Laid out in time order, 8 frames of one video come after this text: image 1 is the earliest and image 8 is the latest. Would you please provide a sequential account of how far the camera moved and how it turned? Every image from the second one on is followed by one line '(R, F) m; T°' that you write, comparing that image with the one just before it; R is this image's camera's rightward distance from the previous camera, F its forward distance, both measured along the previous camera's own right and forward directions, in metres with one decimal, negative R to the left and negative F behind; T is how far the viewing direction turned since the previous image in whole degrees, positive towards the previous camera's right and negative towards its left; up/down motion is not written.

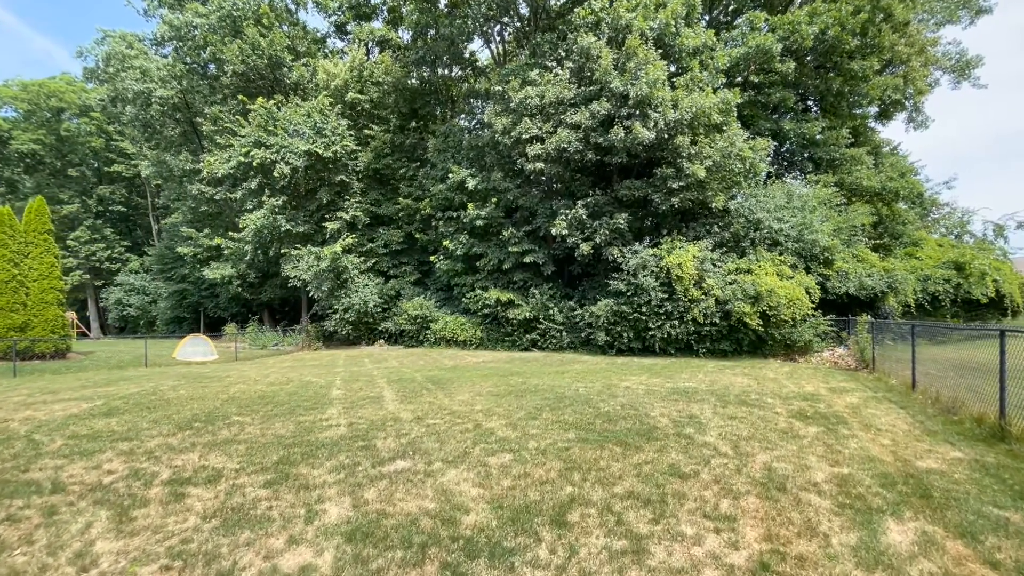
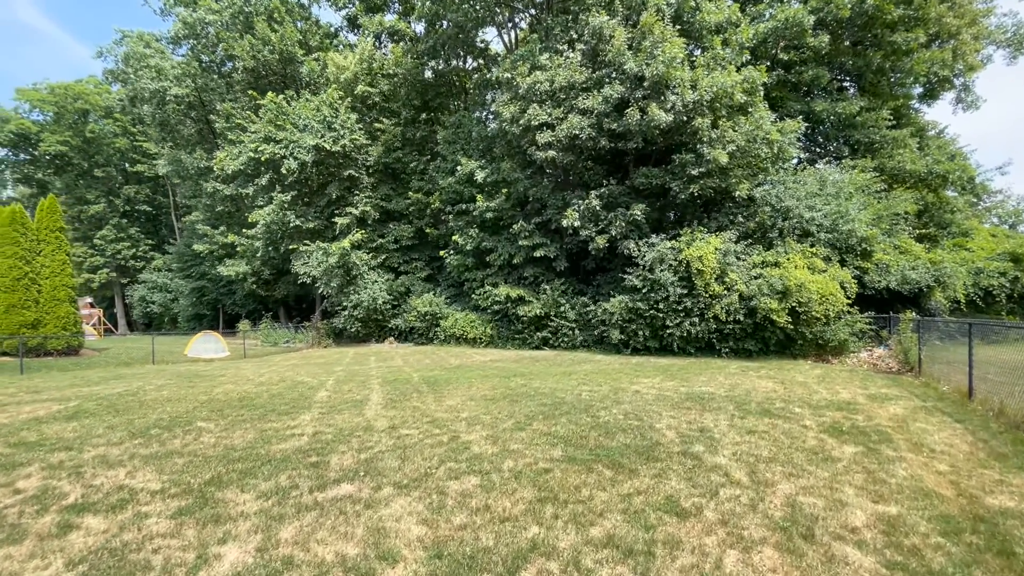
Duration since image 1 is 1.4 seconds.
(+0.4, +0.7) m; -3°
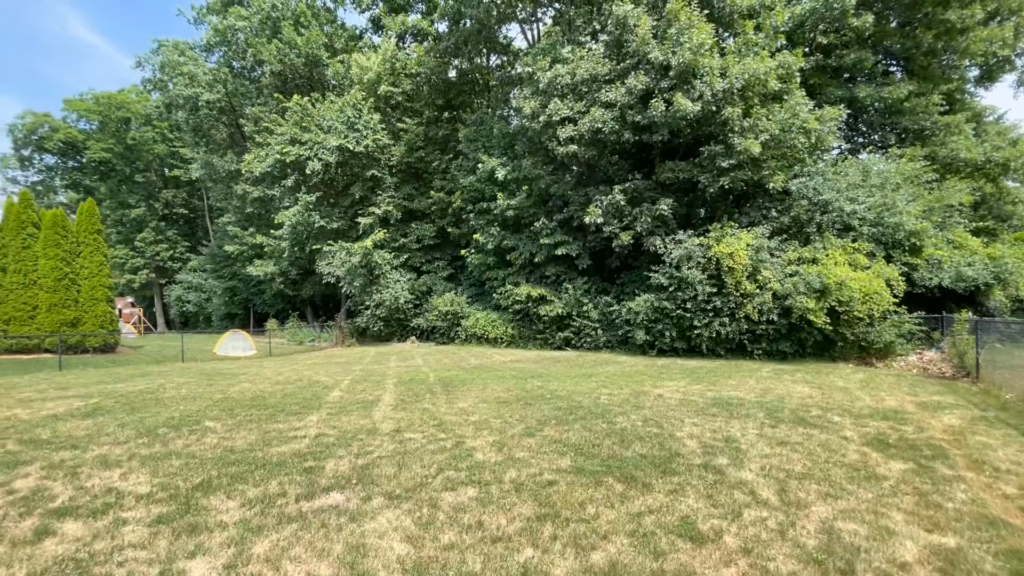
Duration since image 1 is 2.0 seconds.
(+0.2, +0.3) m; -4°
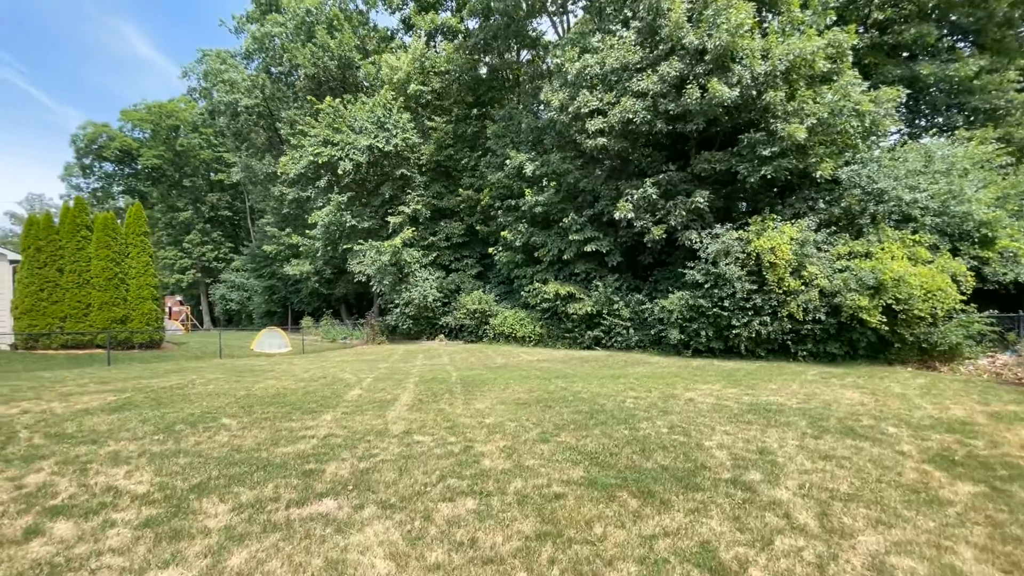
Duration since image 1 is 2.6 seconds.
(+0.2, +0.3) m; -5°
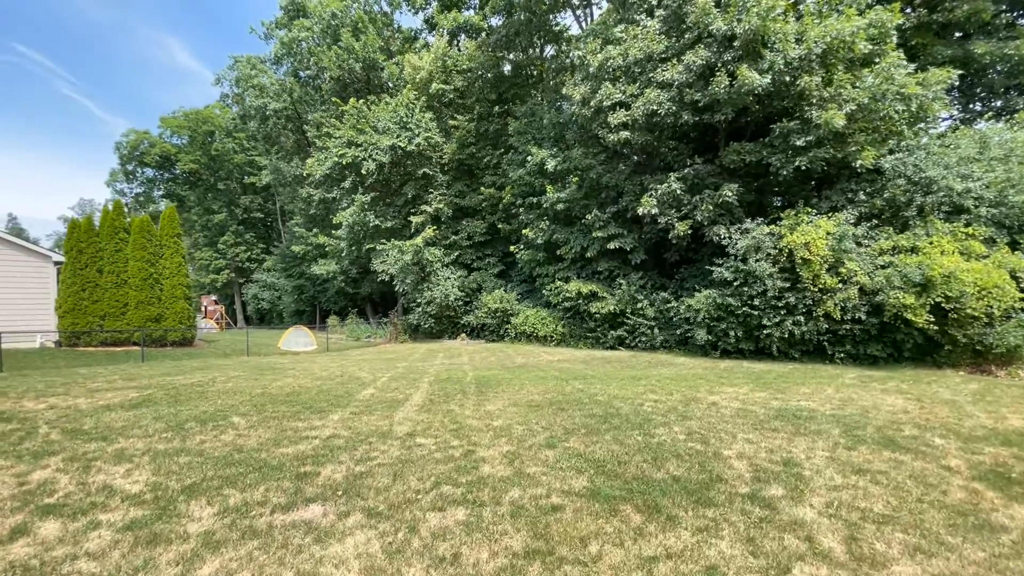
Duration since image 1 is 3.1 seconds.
(+0.2, +0.2) m; -4°
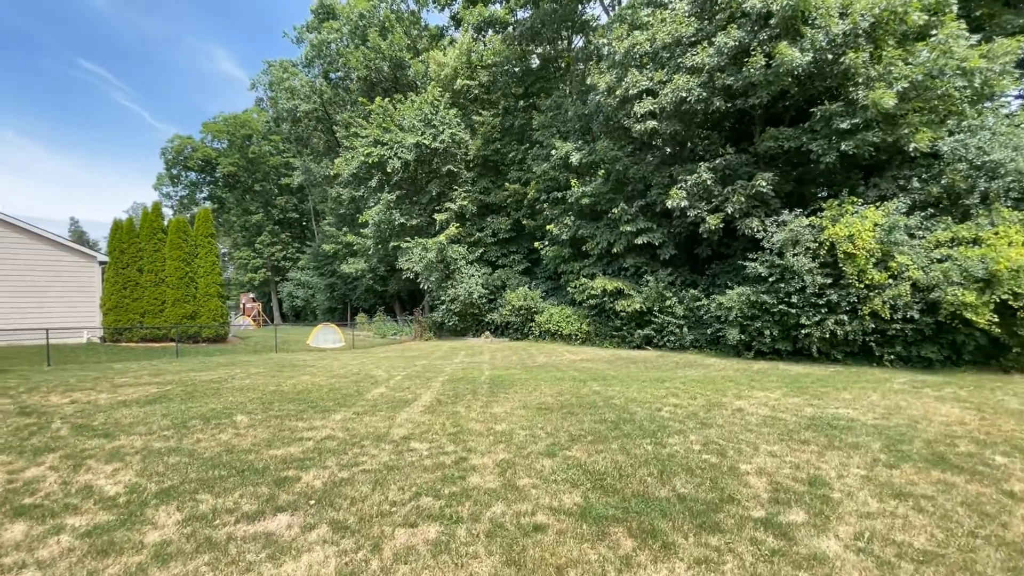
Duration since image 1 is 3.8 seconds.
(+0.3, +0.3) m; -4°
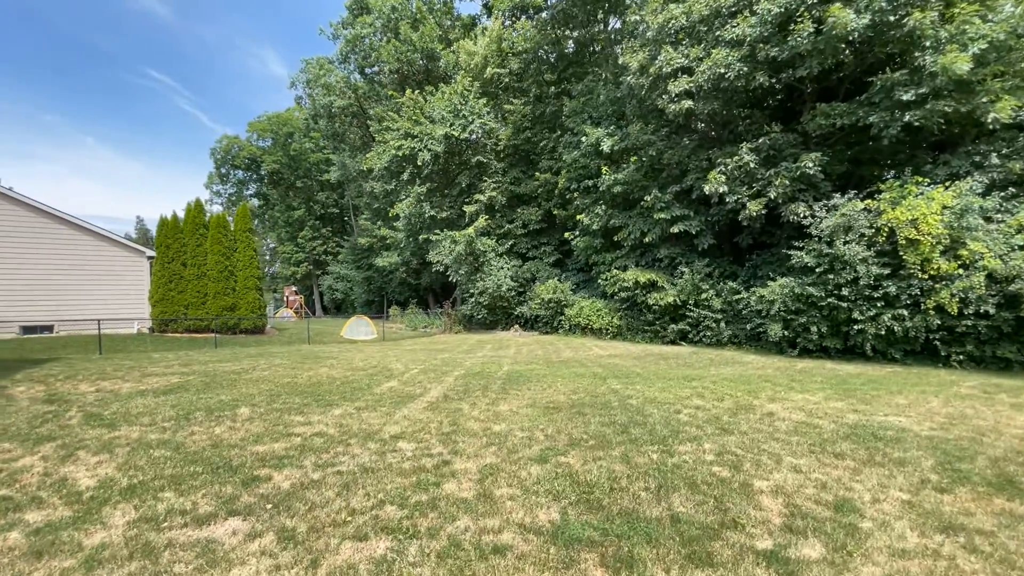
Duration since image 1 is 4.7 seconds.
(+0.4, +0.3) m; -5°
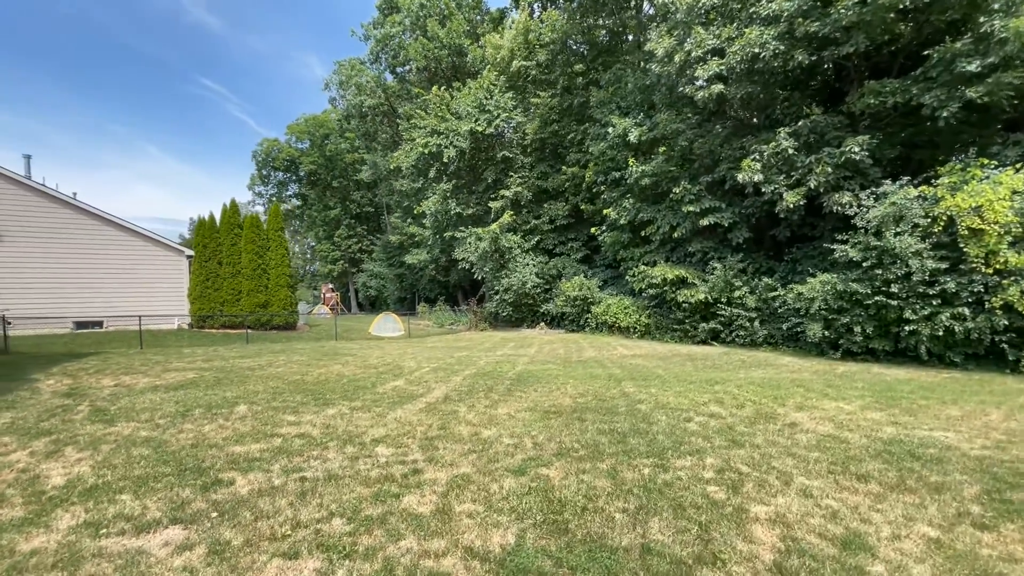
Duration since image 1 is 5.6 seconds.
(+0.5, +0.3) m; -5°
